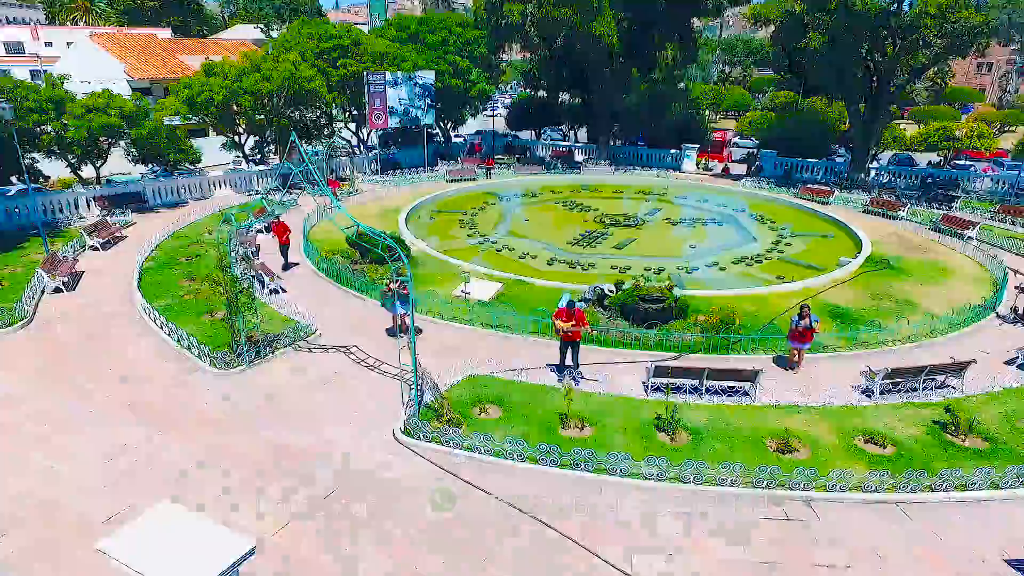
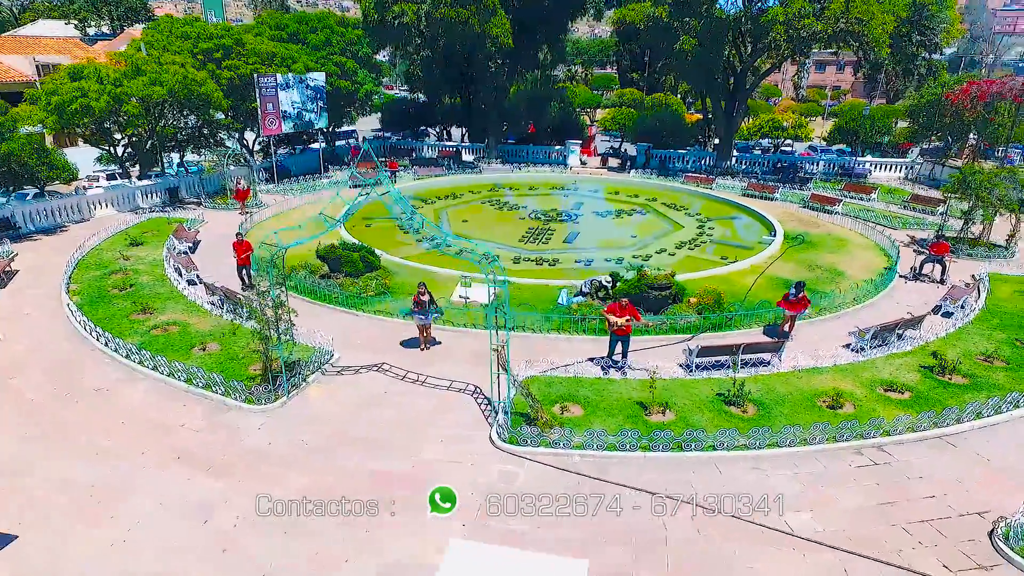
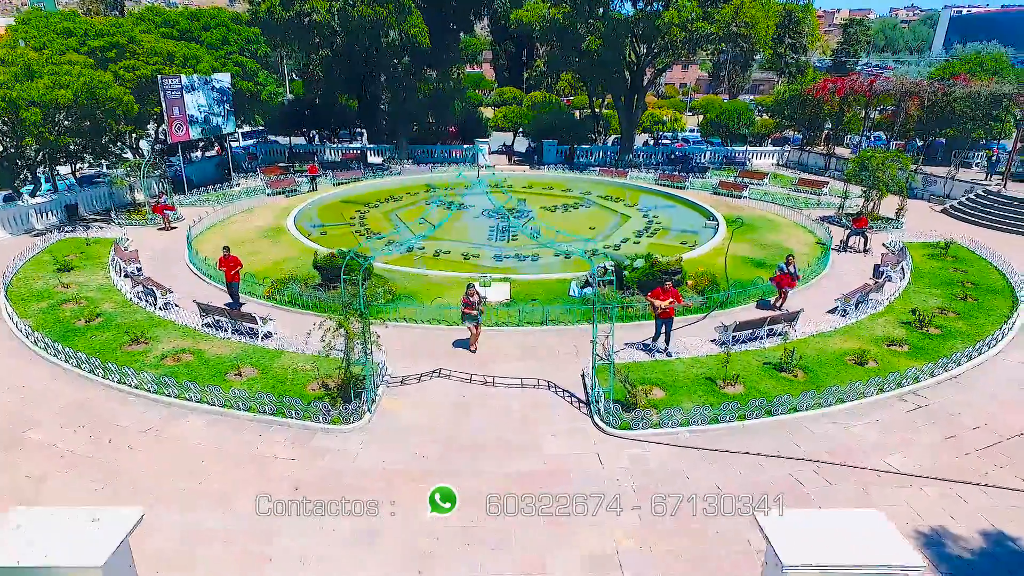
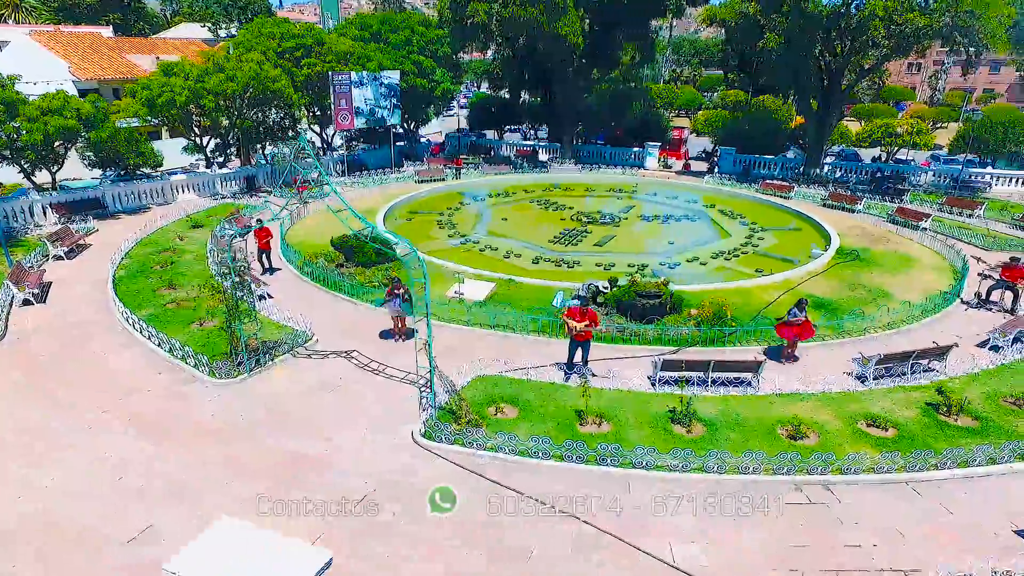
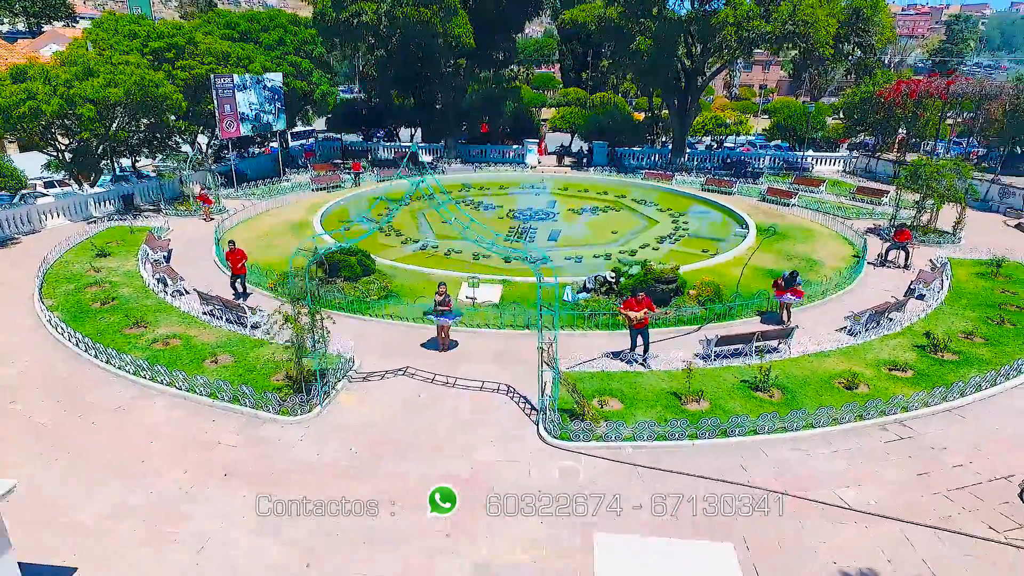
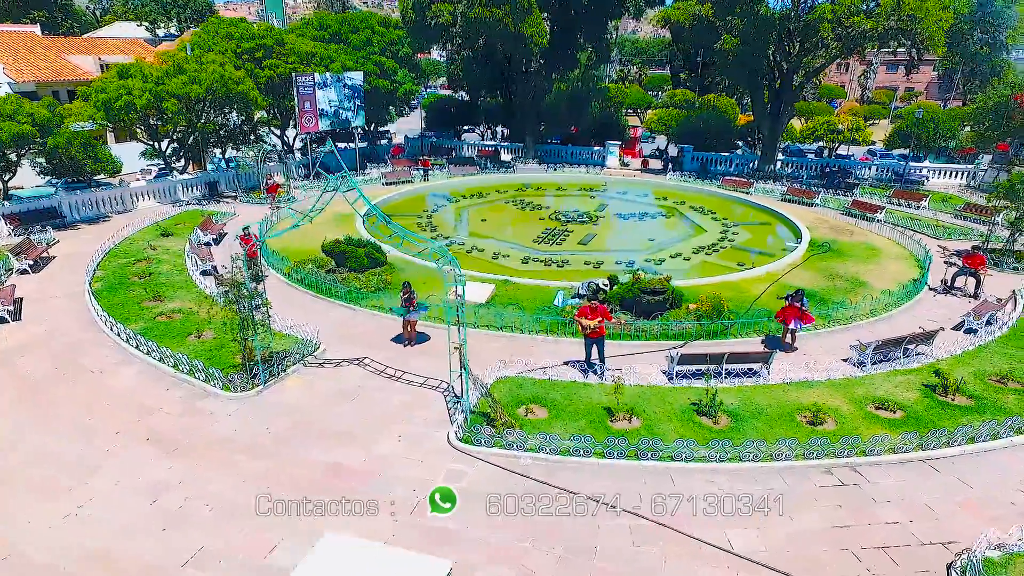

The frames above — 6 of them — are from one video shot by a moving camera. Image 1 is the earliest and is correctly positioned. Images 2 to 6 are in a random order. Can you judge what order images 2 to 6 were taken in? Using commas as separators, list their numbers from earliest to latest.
4, 6, 2, 5, 3
